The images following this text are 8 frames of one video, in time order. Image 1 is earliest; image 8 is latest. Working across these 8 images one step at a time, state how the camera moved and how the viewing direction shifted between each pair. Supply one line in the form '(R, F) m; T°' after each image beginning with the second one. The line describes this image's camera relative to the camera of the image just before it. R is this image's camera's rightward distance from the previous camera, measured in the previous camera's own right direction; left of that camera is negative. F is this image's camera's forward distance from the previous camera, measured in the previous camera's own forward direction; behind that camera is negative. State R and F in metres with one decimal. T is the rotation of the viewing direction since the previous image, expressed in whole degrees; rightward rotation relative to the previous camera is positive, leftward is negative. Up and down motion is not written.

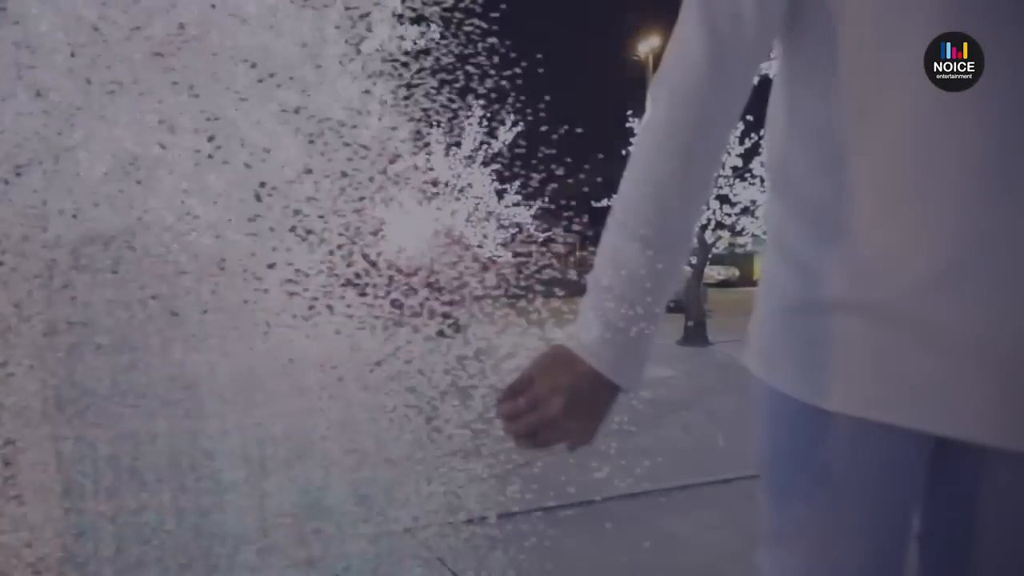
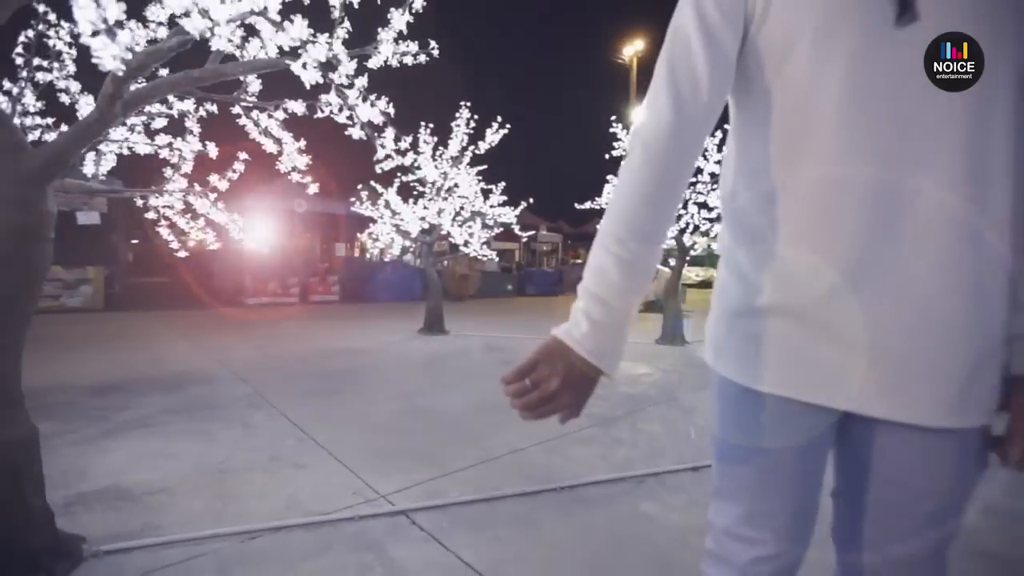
(-0.1, -0.2) m; +2°
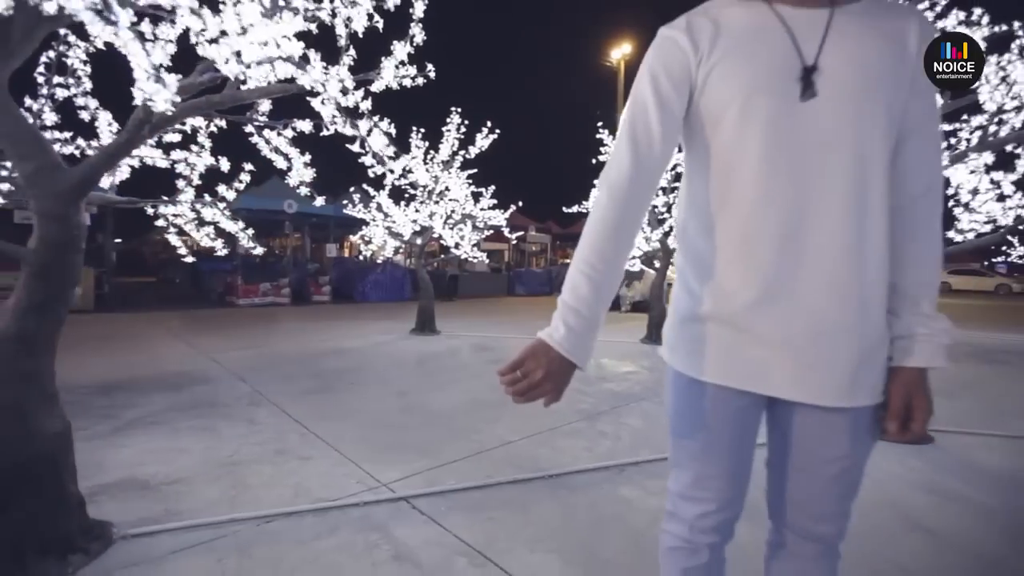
(0.0, -0.3) m; +1°
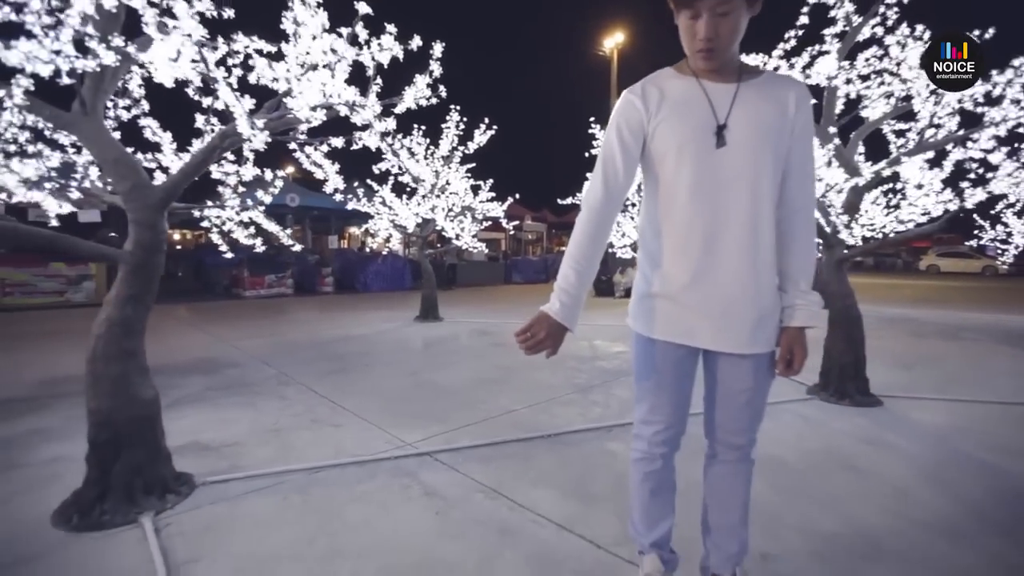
(-0.1, -0.6) m; 0°
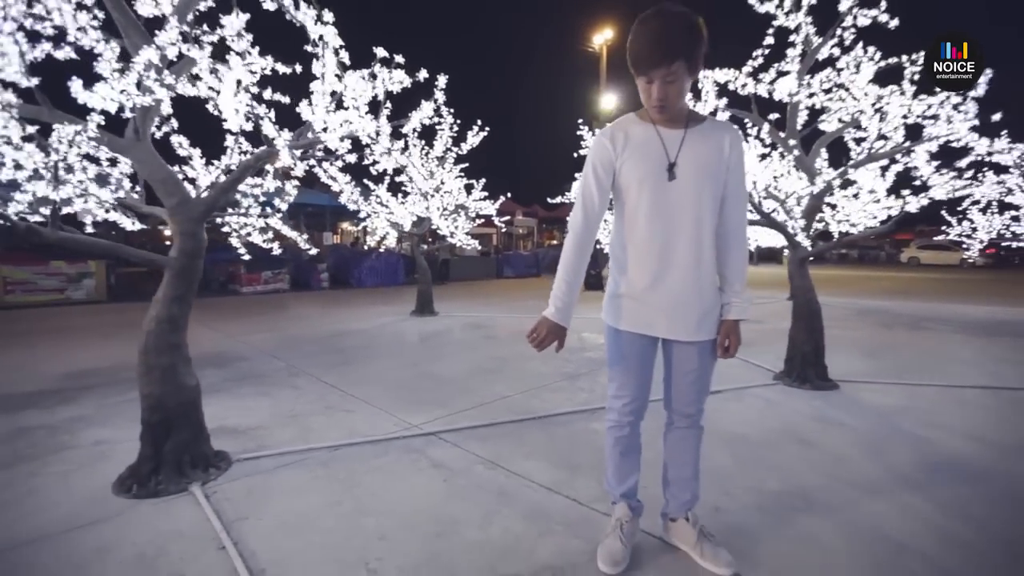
(0.0, -0.5) m; +1°
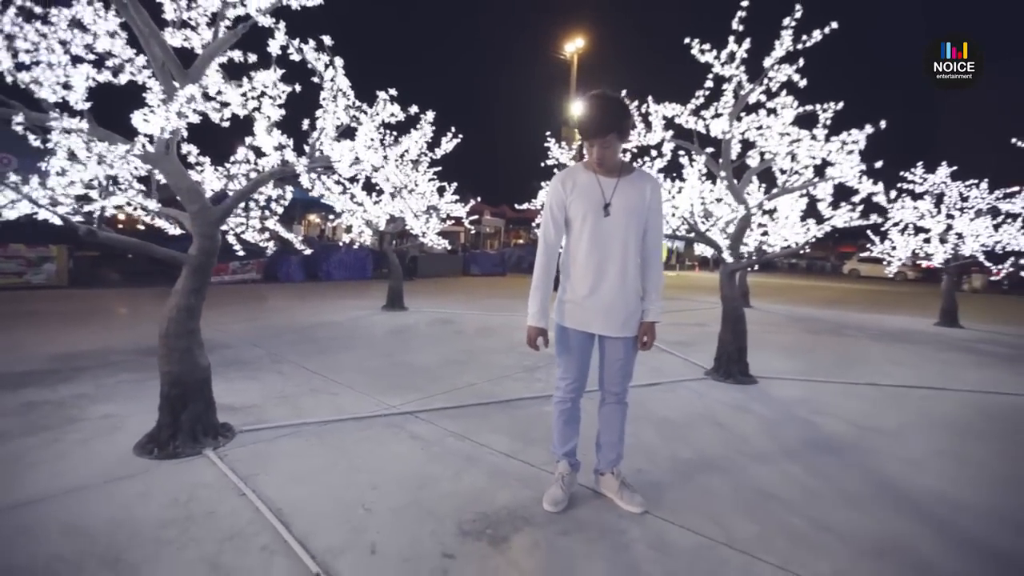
(-0.1, -0.7) m; +4°
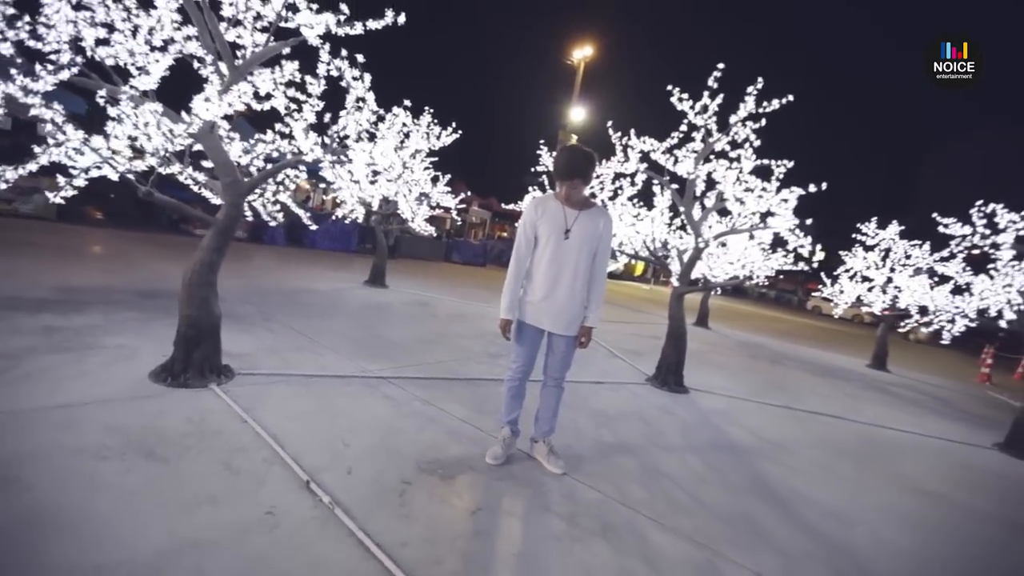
(0.0, -0.8) m; +3°
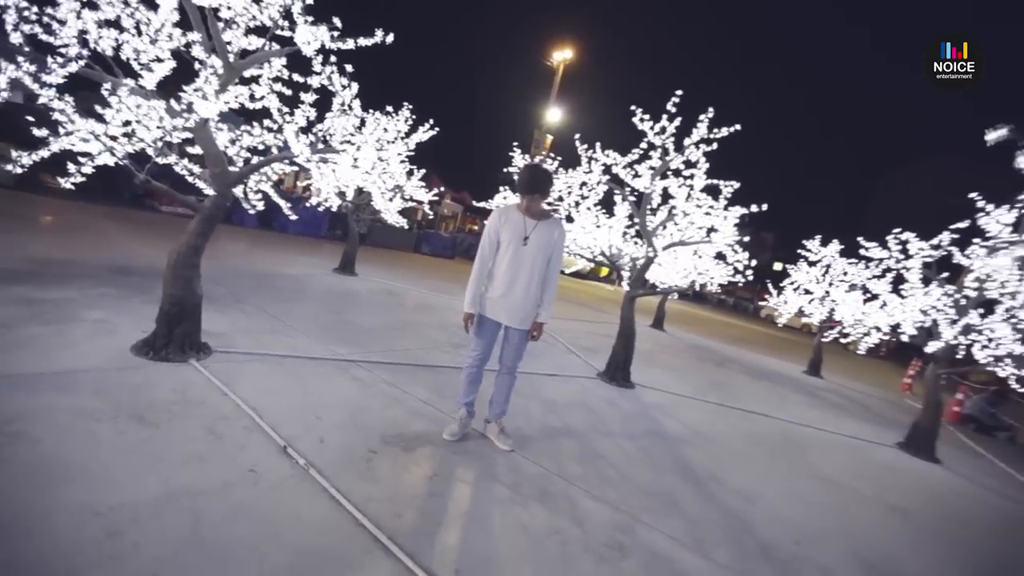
(+0.1, -0.5) m; +4°
